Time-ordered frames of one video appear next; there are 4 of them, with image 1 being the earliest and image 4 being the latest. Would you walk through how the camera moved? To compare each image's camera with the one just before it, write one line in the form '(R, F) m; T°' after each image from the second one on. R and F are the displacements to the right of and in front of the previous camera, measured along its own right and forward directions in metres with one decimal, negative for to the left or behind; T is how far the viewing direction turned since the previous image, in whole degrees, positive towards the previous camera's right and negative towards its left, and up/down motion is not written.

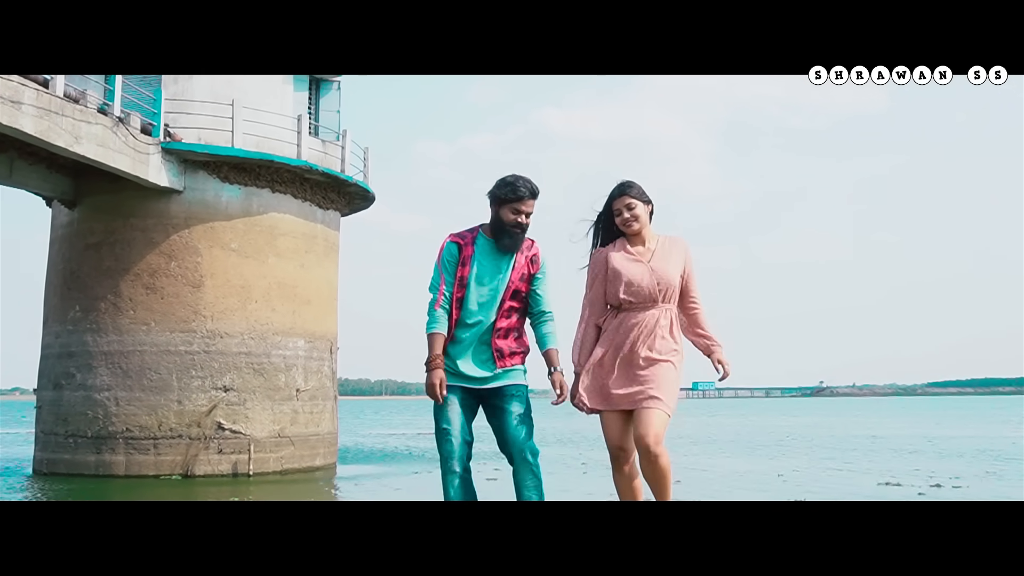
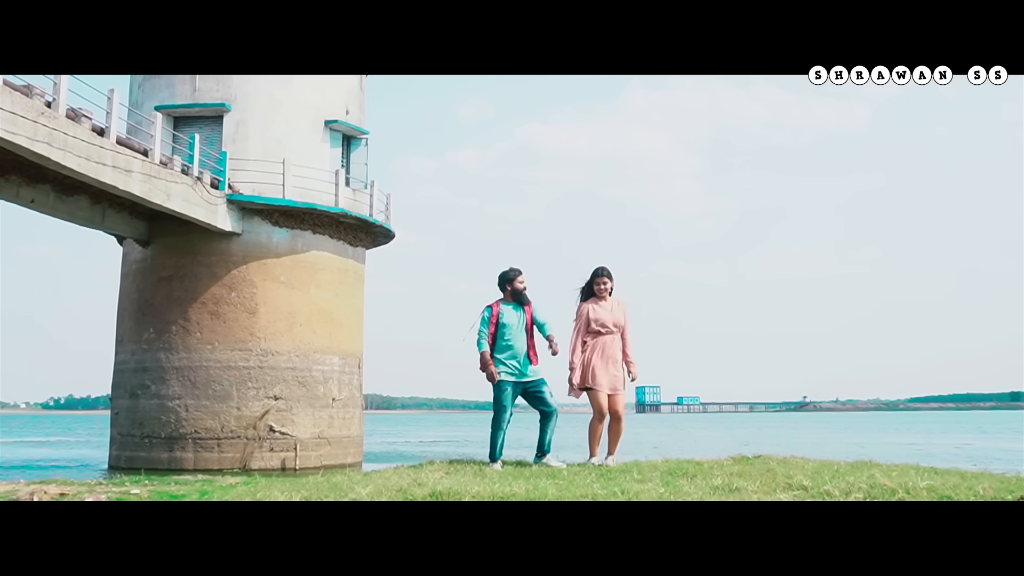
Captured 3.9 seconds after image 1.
(-0.2, -2.6) m; +1°
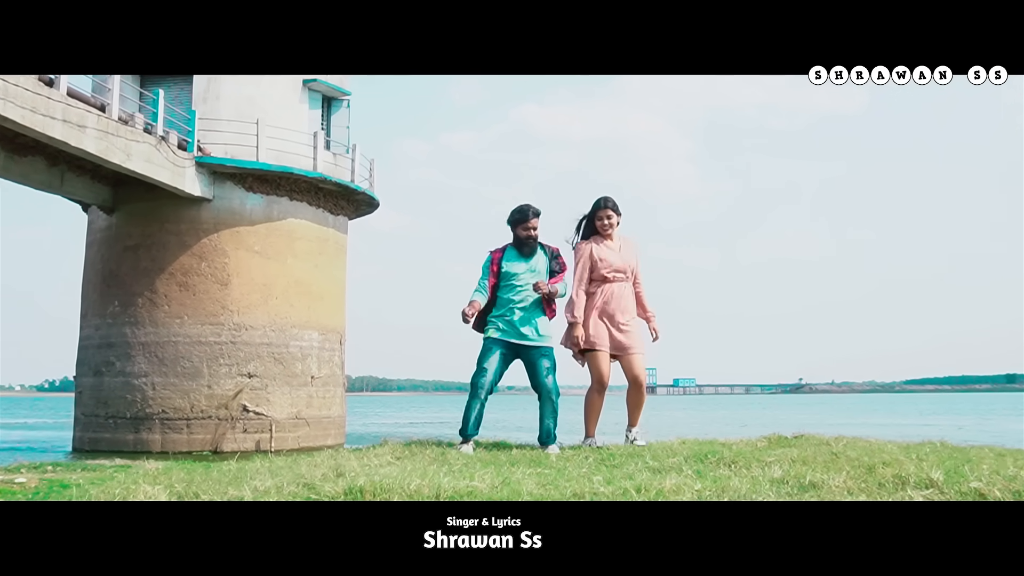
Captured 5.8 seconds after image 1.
(+0.1, +1.0) m; 0°
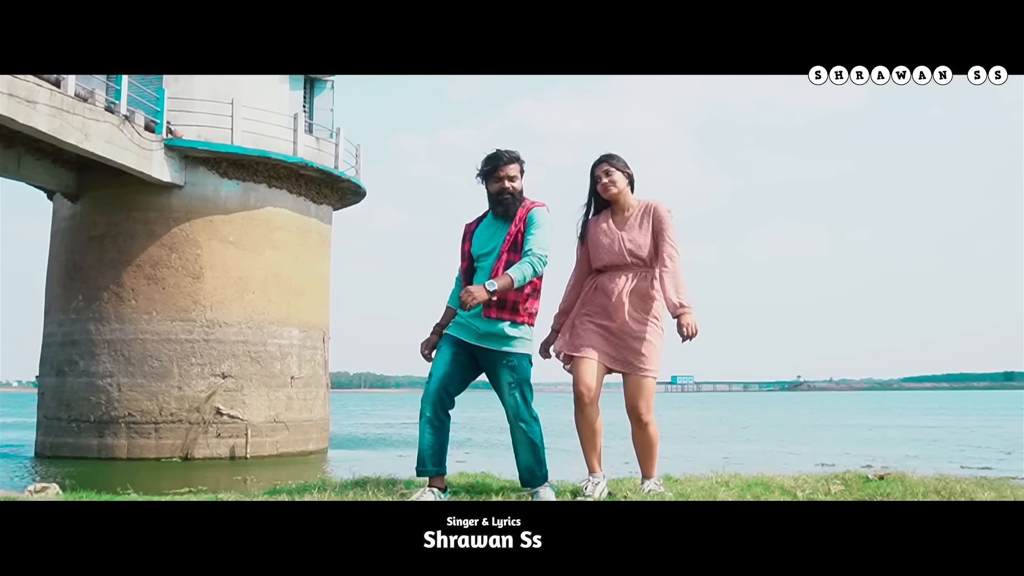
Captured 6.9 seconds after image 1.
(0.0, +1.0) m; 0°
